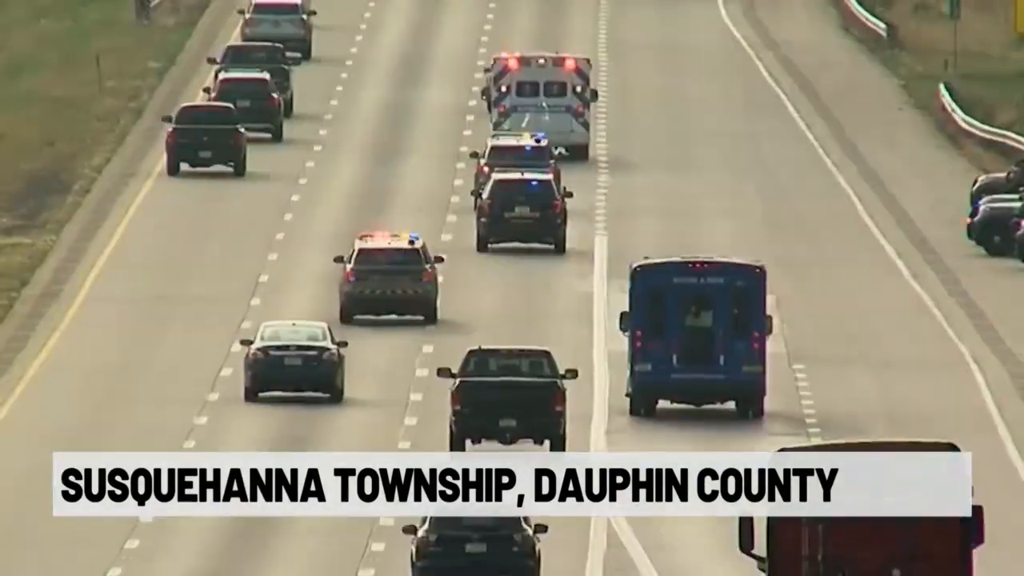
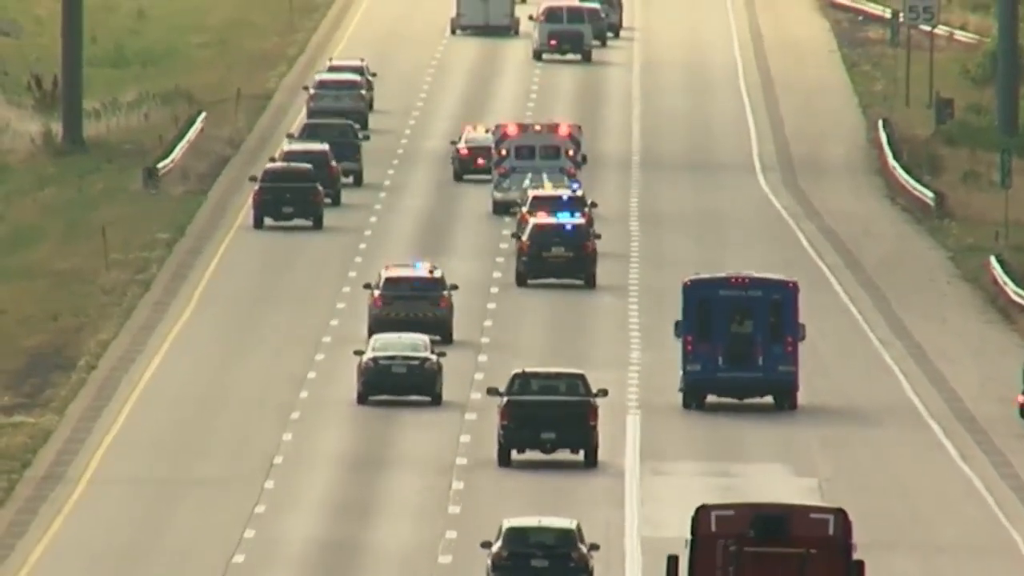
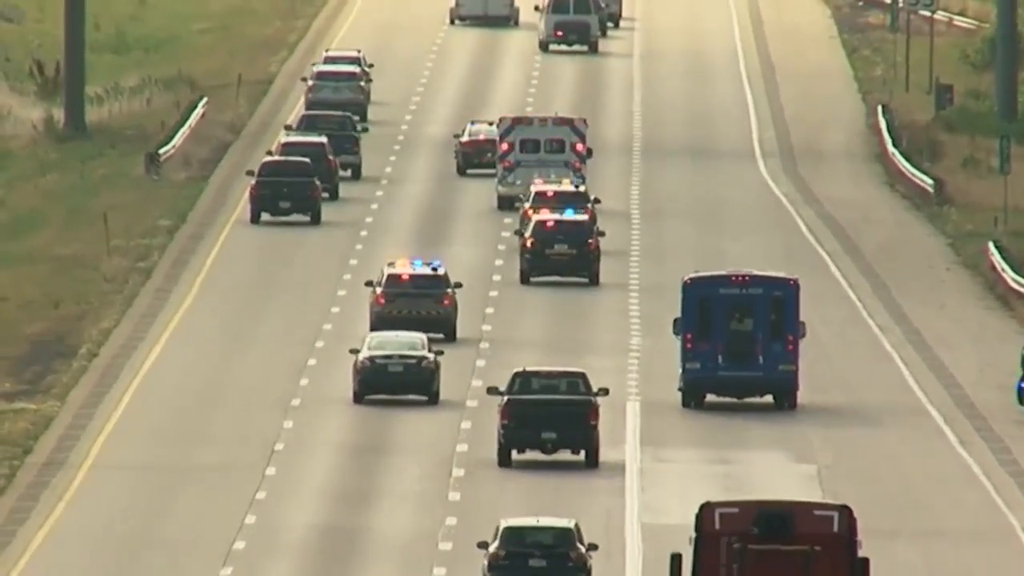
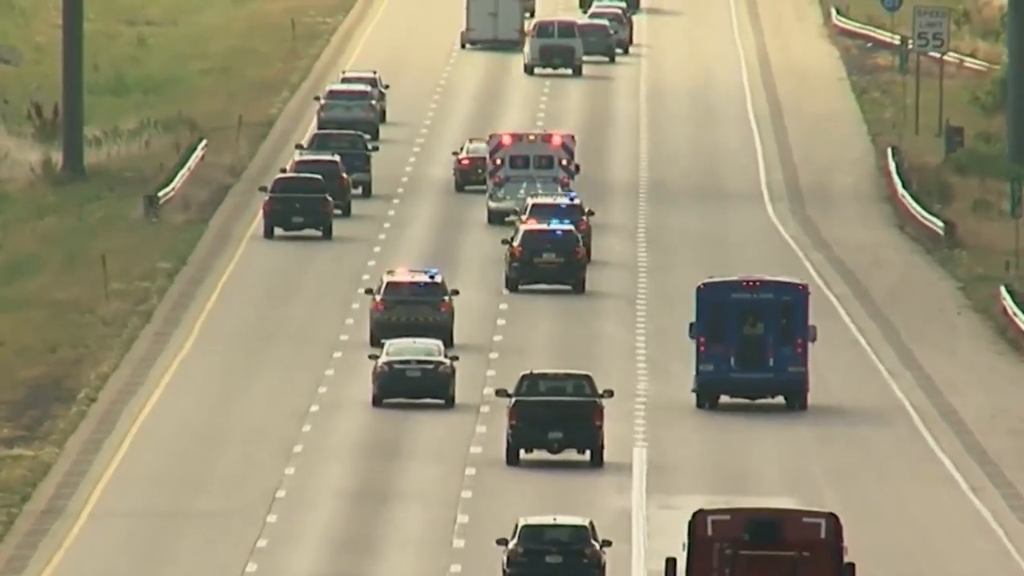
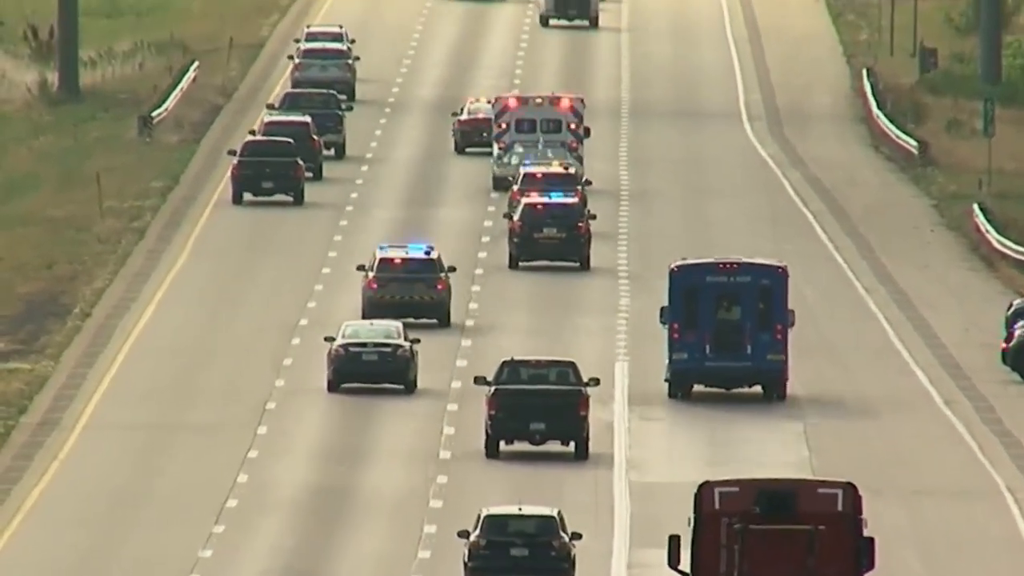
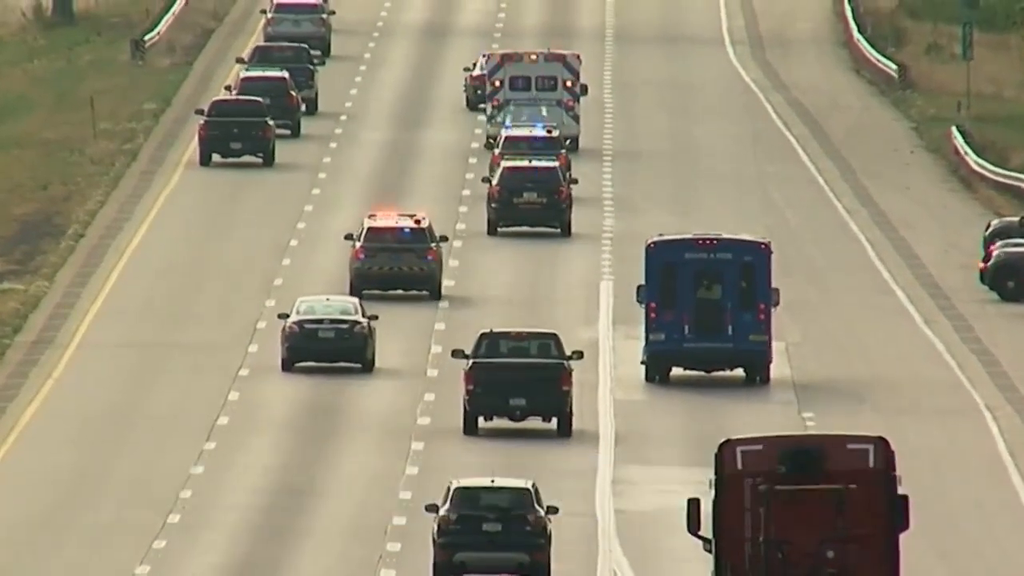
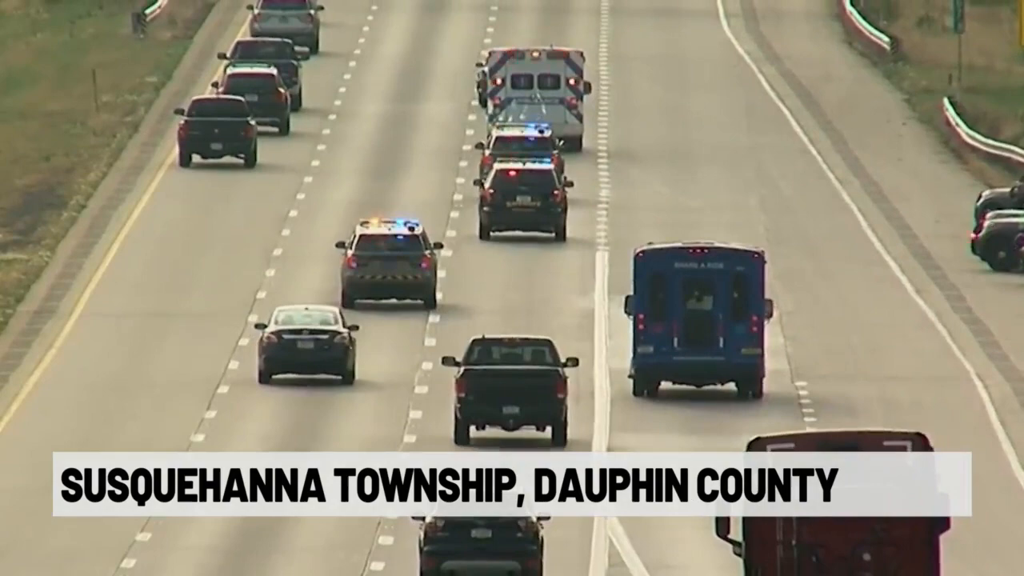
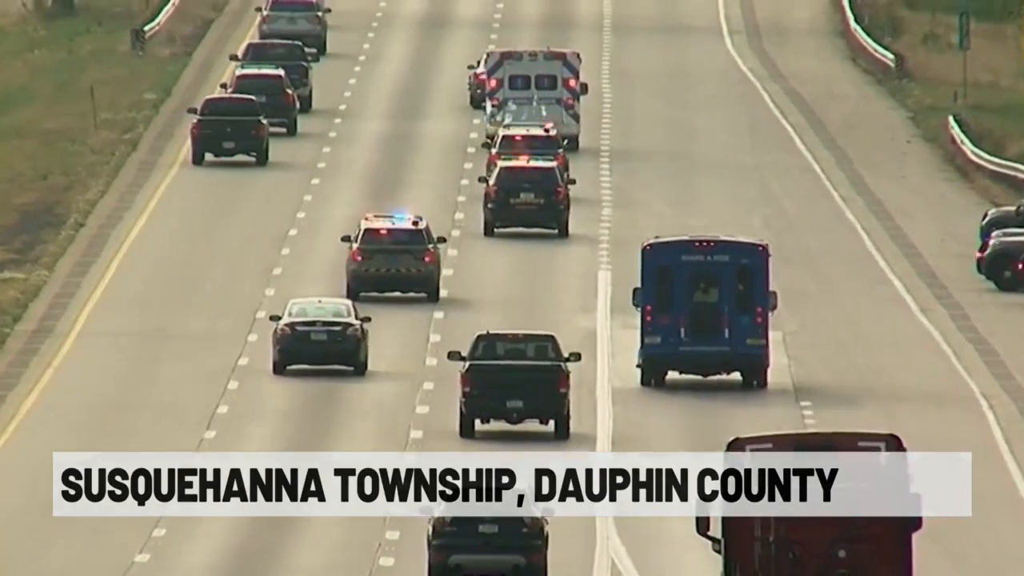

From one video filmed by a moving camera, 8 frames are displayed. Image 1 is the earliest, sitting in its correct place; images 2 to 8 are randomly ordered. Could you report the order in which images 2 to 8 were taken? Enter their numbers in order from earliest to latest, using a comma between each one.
7, 8, 6, 5, 3, 2, 4
